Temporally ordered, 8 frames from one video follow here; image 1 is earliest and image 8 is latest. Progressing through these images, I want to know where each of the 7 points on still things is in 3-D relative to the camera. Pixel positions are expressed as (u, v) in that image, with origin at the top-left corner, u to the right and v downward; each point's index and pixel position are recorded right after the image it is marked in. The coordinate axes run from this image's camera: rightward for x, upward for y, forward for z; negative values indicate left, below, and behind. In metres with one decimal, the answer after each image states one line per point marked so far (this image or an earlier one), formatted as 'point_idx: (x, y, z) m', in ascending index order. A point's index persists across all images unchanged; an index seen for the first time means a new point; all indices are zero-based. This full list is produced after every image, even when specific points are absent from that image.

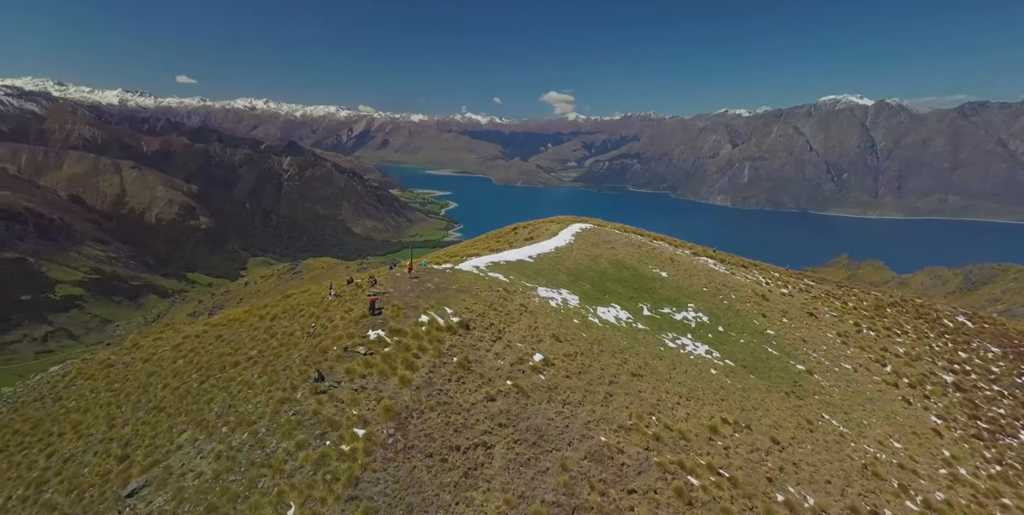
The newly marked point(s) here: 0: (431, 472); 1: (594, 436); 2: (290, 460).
0: (-2.8, -7.4, +15.5) m
1: (+3.5, -7.6, +19.5) m
2: (-7.6, -7.0, +15.3) m
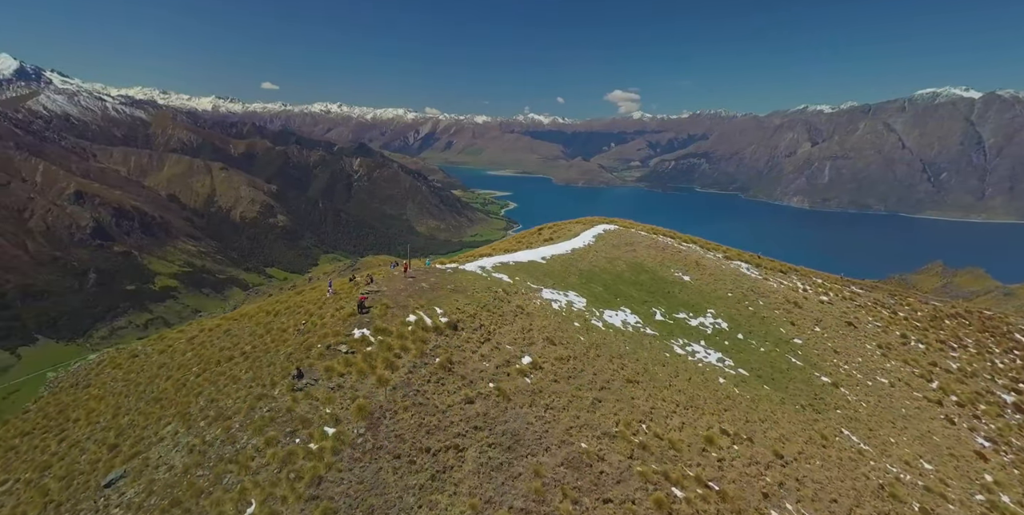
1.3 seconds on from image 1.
0: (-3.9, -7.4, +15.3) m
1: (+2.6, -7.7, +18.9) m
2: (-8.7, -6.9, +15.4) m
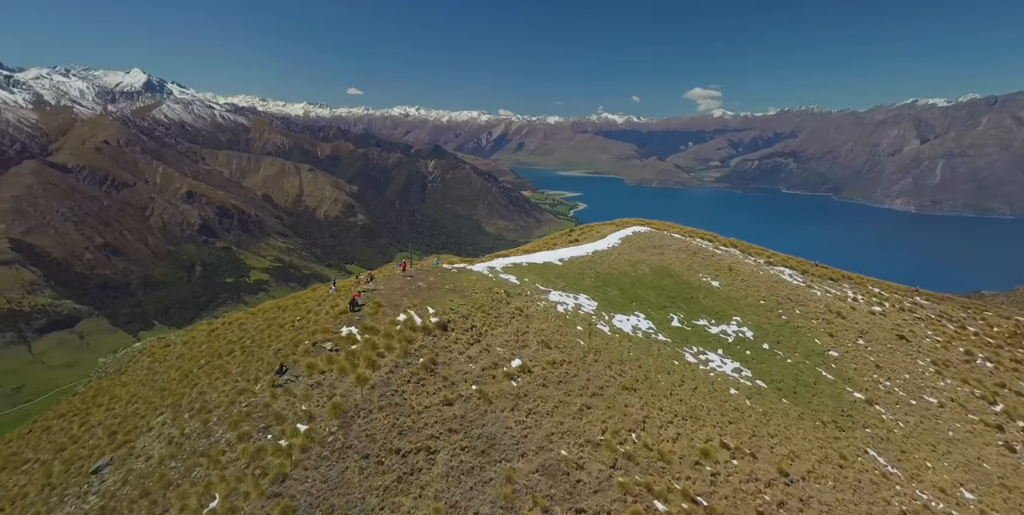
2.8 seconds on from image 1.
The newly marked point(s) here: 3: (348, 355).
0: (-5.1, -7.3, +15.2) m
1: (+1.7, -7.8, +18.3) m
2: (-9.8, -6.8, +15.6) m
3: (-7.2, -4.3, +20.0) m
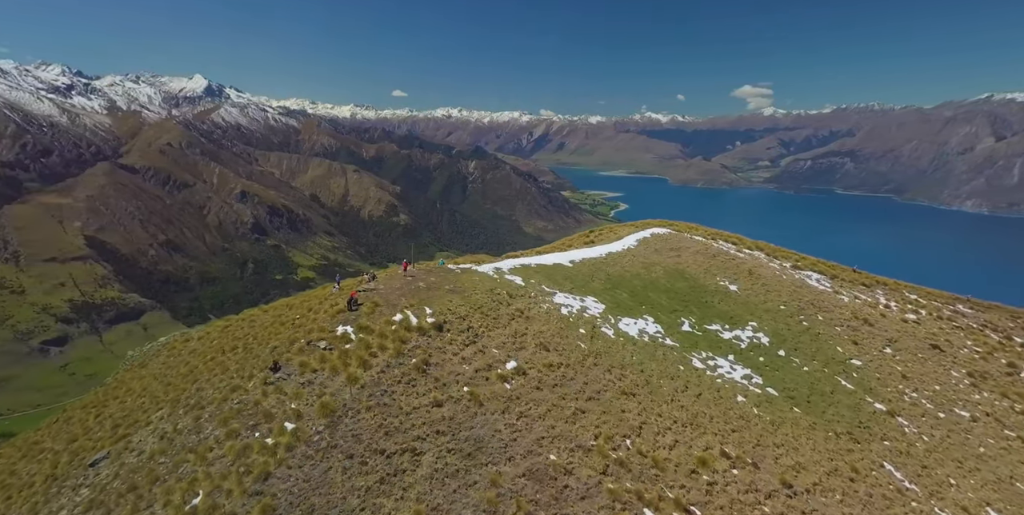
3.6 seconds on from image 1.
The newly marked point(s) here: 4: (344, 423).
0: (-5.6, -7.3, +15.2) m
1: (+1.2, -7.8, +18.1) m
2: (-10.4, -6.7, +15.8) m
3: (-7.6, -4.3, +20.1) m
4: (-6.3, -6.2, +17.0) m
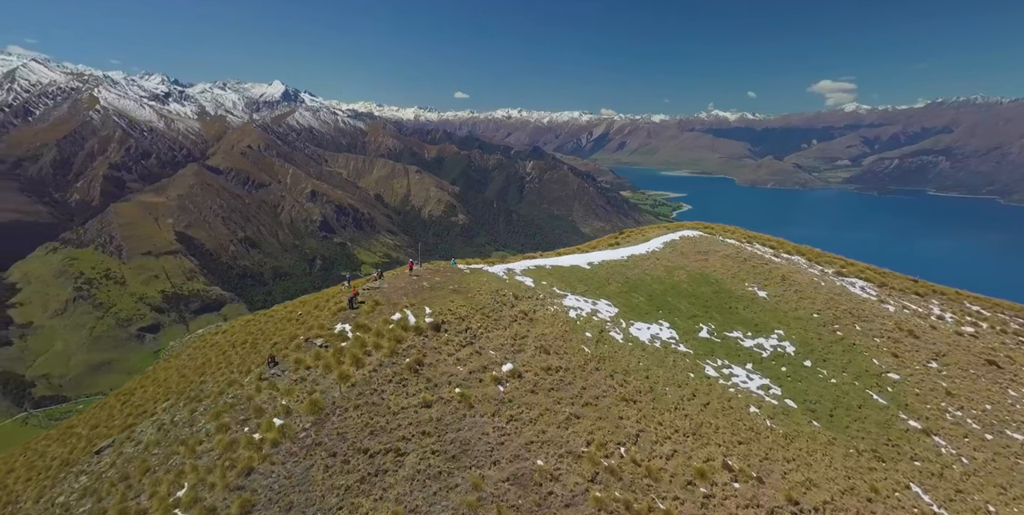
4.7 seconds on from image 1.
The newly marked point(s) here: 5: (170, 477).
0: (-6.3, -7.3, +15.4) m
1: (+0.7, -7.9, +17.8) m
2: (-11.0, -6.6, +16.3) m
3: (-7.9, -4.2, +20.4) m
4: (-6.9, -6.1, +17.2) m
5: (-11.4, -7.3, +15.2) m
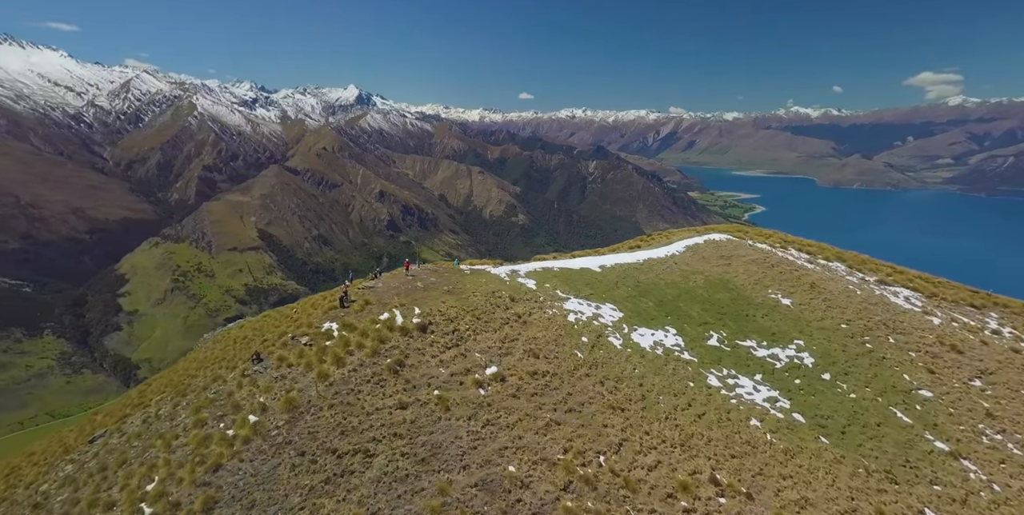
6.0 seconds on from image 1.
0: (-7.6, -7.3, +15.6) m
1: (-0.4, -8.1, +17.6) m
2: (-12.2, -6.5, +16.8) m
3: (-8.8, -4.2, +20.7) m
4: (-8.0, -6.1, +17.4) m
5: (-12.6, -7.2, +15.7) m
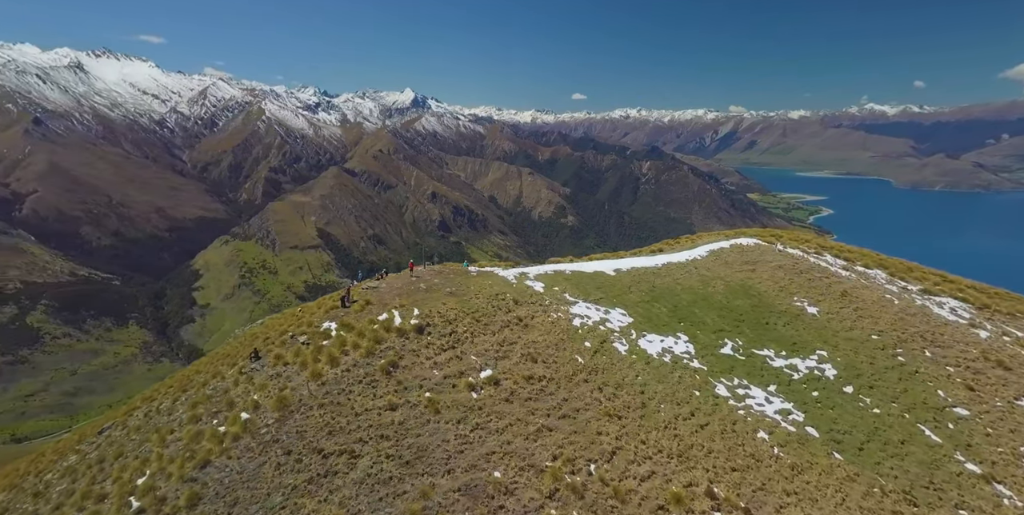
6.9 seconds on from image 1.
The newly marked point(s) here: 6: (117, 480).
0: (-8.2, -7.3, +16.0) m
1: (-1.0, -8.2, +17.6) m
2: (-12.7, -6.4, +17.4) m
3: (-9.1, -4.2, +21.1) m
4: (-8.5, -6.1, +17.8) m
5: (-13.3, -7.1, +16.3) m
6: (-13.7, -7.5, +16.0) m
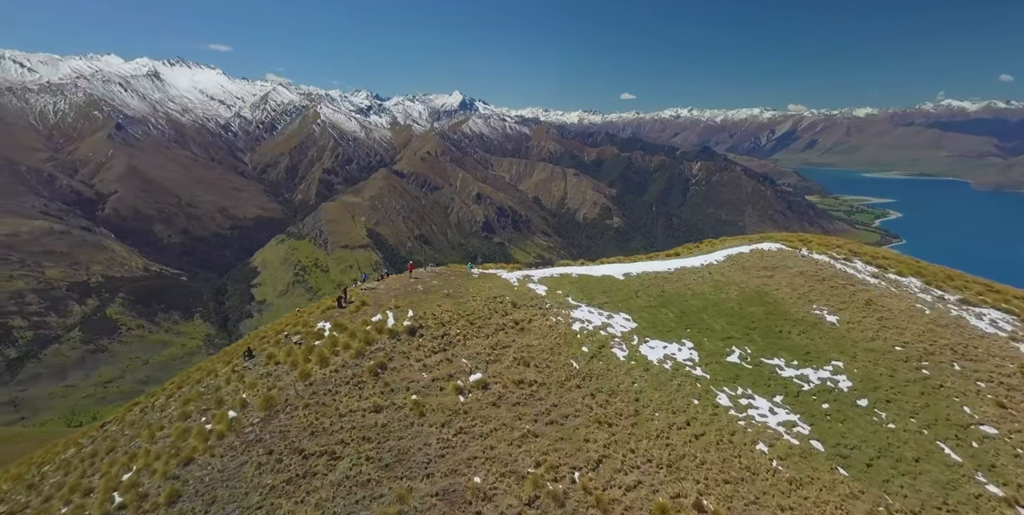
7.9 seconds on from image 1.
0: (-9.0, -7.4, +16.3) m
1: (-1.8, -8.4, +17.7) m
2: (-13.5, -6.4, +17.9) m
3: (-9.7, -4.2, +21.5) m
4: (-9.2, -6.2, +18.2) m
5: (-14.1, -7.1, +16.8) m
6: (-14.5, -7.4, +16.6) m
